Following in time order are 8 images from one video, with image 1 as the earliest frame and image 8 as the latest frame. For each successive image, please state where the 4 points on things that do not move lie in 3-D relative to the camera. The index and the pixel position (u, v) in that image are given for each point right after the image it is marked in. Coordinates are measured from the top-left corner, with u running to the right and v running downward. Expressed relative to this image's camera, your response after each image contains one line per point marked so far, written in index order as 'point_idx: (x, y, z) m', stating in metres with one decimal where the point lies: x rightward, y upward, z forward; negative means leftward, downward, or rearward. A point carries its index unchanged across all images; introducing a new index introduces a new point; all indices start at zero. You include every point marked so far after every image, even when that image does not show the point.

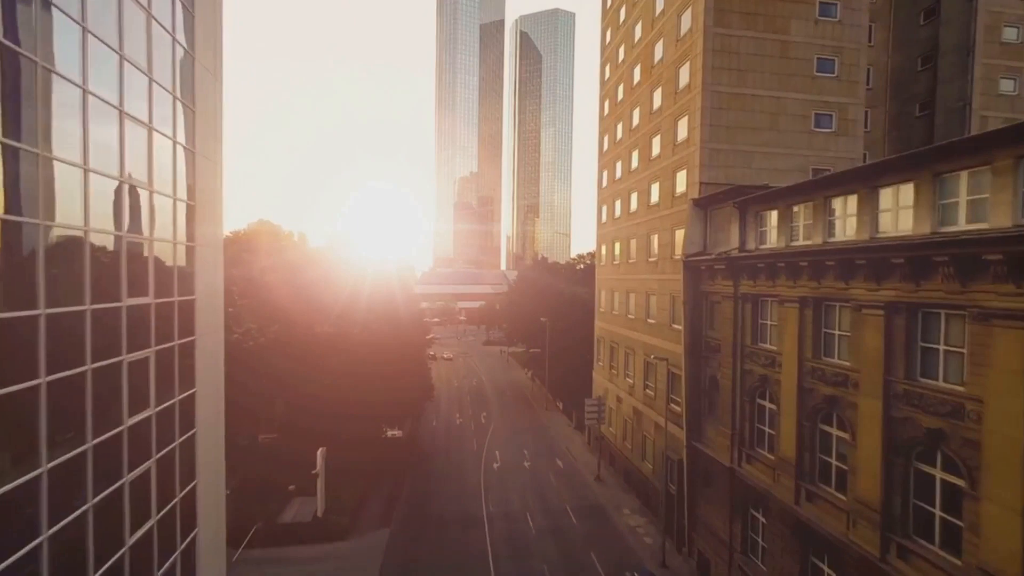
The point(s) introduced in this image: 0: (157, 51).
0: (-10.6, +7.1, +12.9) m
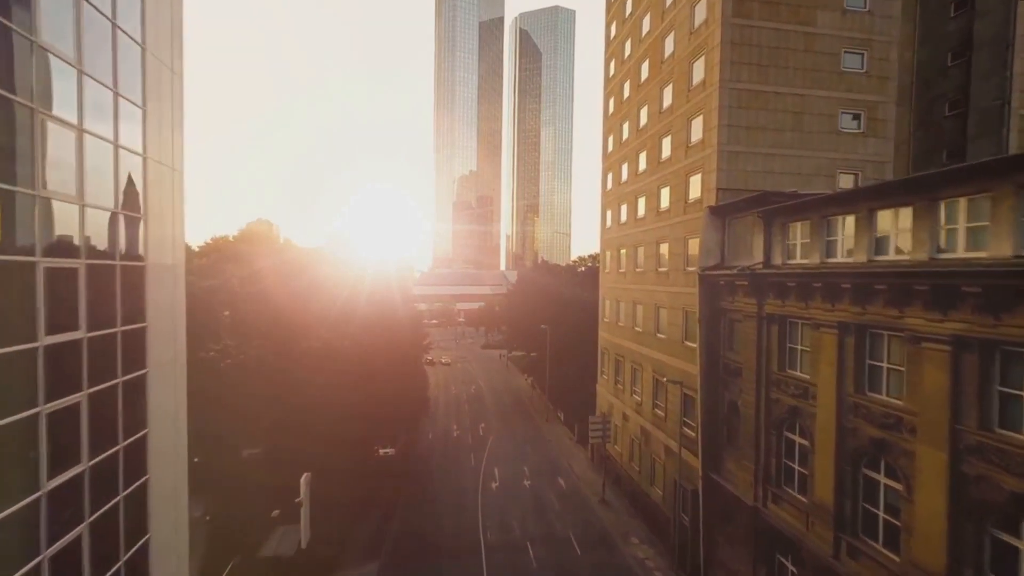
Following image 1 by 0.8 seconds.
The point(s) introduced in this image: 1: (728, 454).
0: (-10.7, +6.3, +10.9) m
1: (+9.6, -7.4, +19.2) m
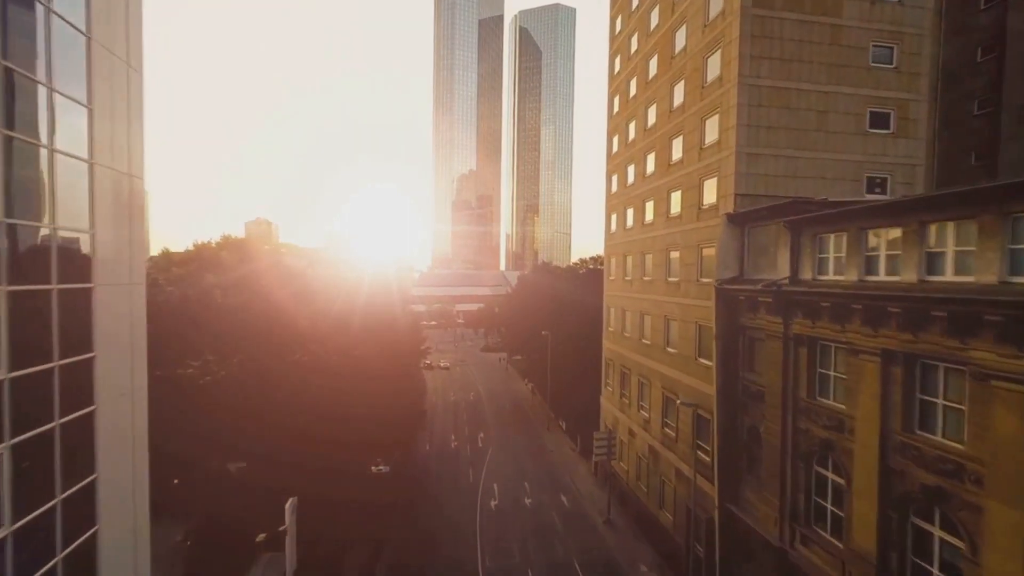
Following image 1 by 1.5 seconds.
0: (-10.6, +5.6, +9.3) m
1: (+9.7, -8.0, +17.6) m
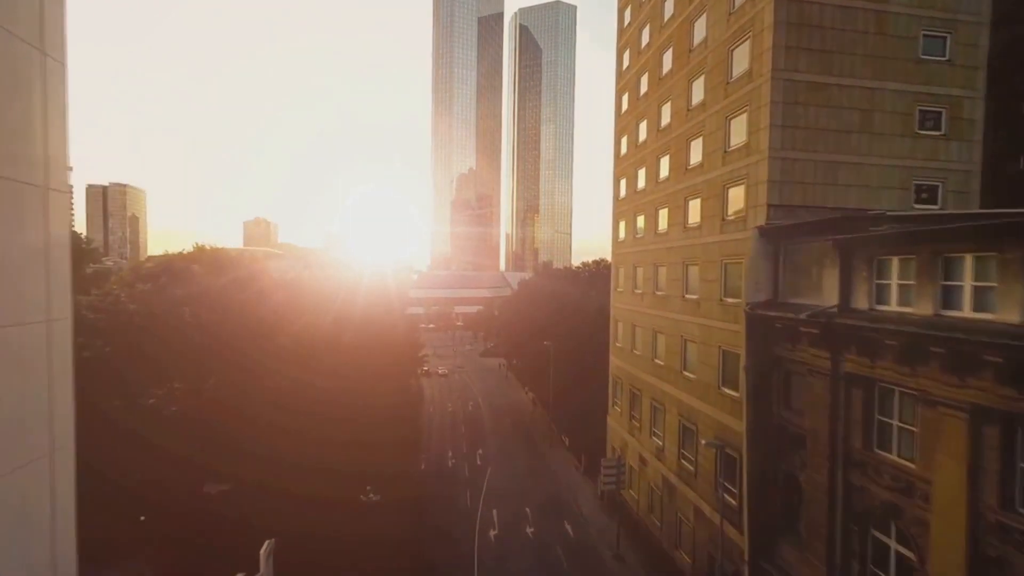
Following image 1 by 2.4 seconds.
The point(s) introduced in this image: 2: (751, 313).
0: (-10.6, +4.7, +6.9) m
1: (+9.7, -8.9, +15.3) m
2: (+9.1, -0.9, +16.5) m
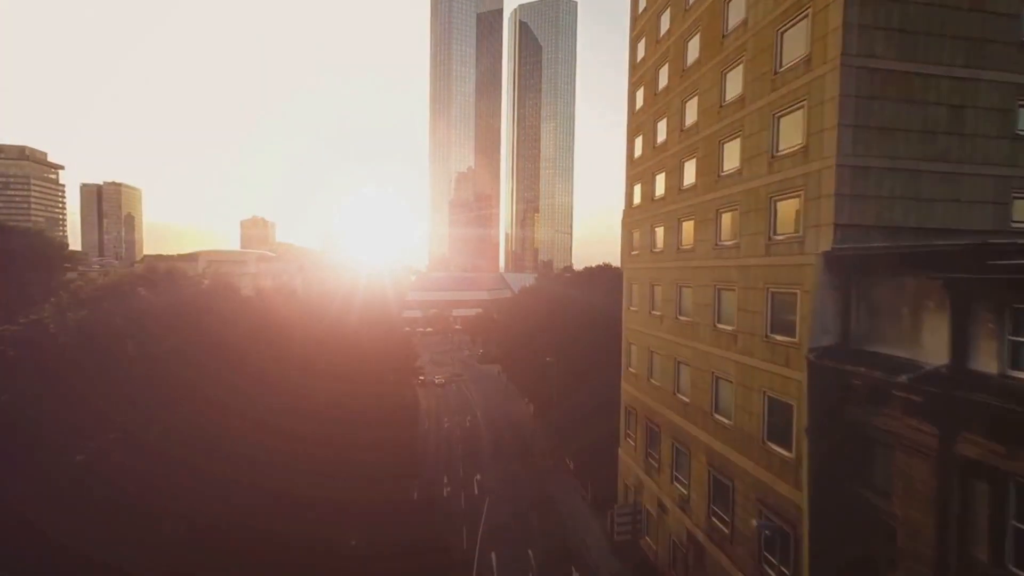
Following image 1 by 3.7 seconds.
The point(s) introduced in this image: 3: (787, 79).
0: (-10.5, +3.4, +3.5) m
1: (+9.8, -10.2, +12.0) m
2: (+9.2, -2.2, +13.2) m
3: (+9.6, +7.3, +15.1) m
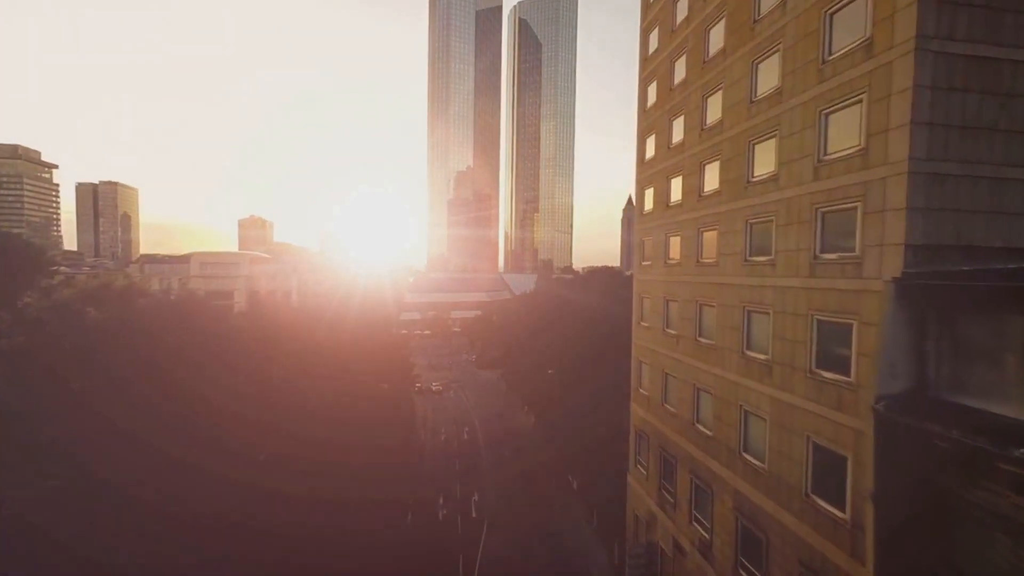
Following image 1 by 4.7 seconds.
0: (-10.5, +2.5, +1.2) m
1: (+9.8, -11.0, +9.7) m
2: (+9.2, -3.0, +10.8) m
3: (+9.7, +6.5, +12.8) m
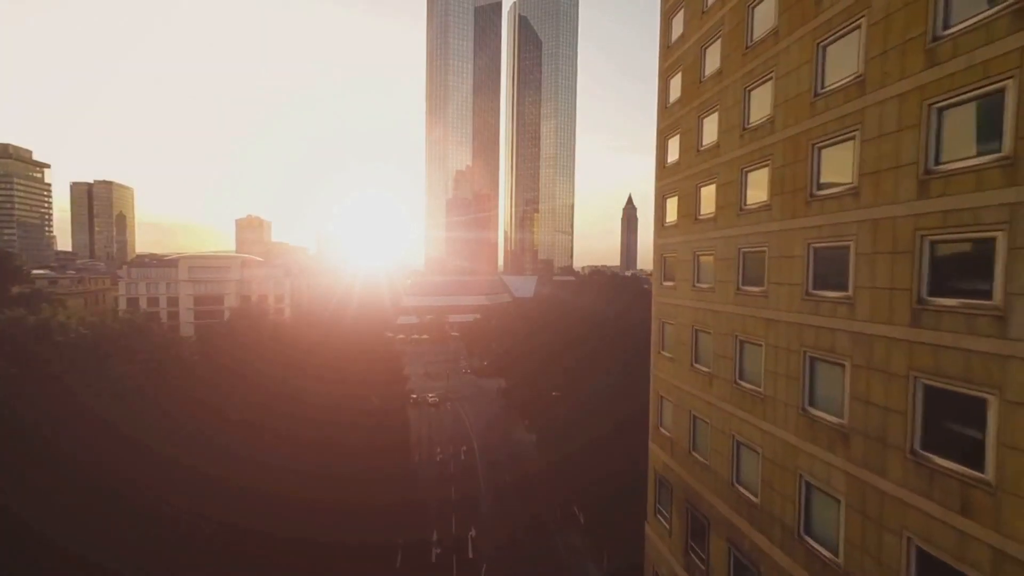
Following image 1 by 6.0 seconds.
0: (-10.4, +1.3, -2.3) m
1: (+9.9, -12.3, +6.3) m
2: (+9.3, -4.3, +7.4) m
3: (+9.7, +5.2, +9.3) m
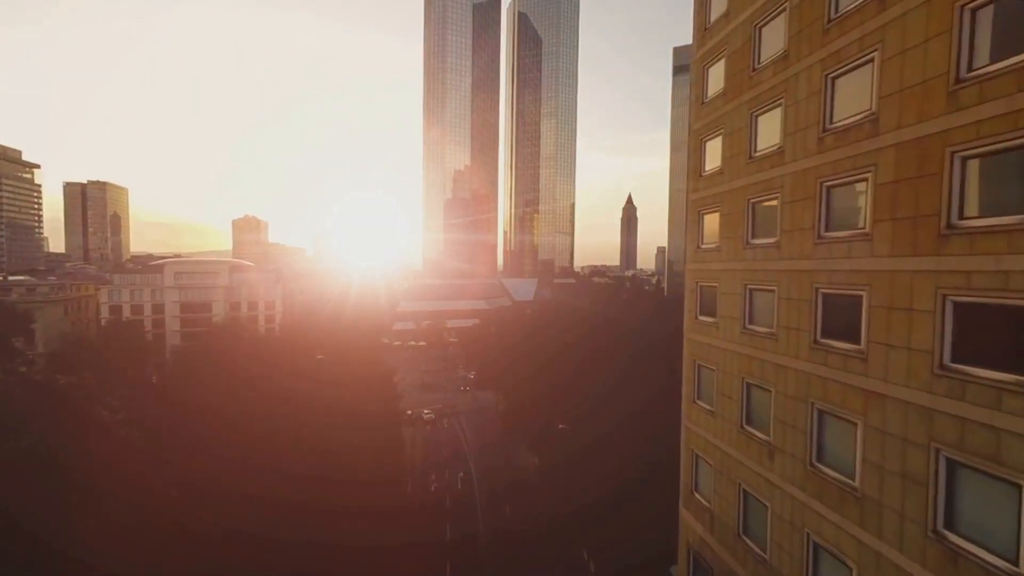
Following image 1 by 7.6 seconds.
0: (-10.2, -0.3, -6.4) m
1: (+10.0, -13.8, +2.2) m
2: (+9.4, -5.8, +3.3) m
3: (+9.9, +3.7, +5.3) m
